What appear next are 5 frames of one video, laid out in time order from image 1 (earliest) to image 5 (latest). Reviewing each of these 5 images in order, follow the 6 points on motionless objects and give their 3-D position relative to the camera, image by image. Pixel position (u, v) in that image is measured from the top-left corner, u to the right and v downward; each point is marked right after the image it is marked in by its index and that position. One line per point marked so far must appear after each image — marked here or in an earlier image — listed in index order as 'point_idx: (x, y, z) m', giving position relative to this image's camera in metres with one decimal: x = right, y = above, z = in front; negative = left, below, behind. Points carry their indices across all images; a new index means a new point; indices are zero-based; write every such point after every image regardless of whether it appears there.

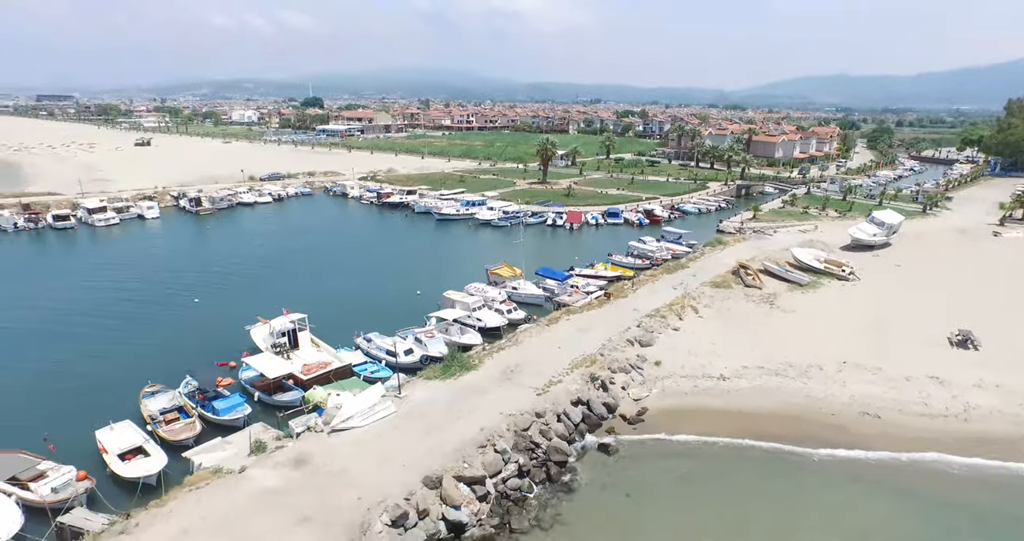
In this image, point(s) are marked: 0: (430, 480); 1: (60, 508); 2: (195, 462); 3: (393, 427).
0: (-1.8, -4.7, +14.0) m
1: (-10.7, -5.5, +14.8) m
2: (-8.2, -4.9, +16.0) m
3: (-2.9, -4.0, +16.3) m
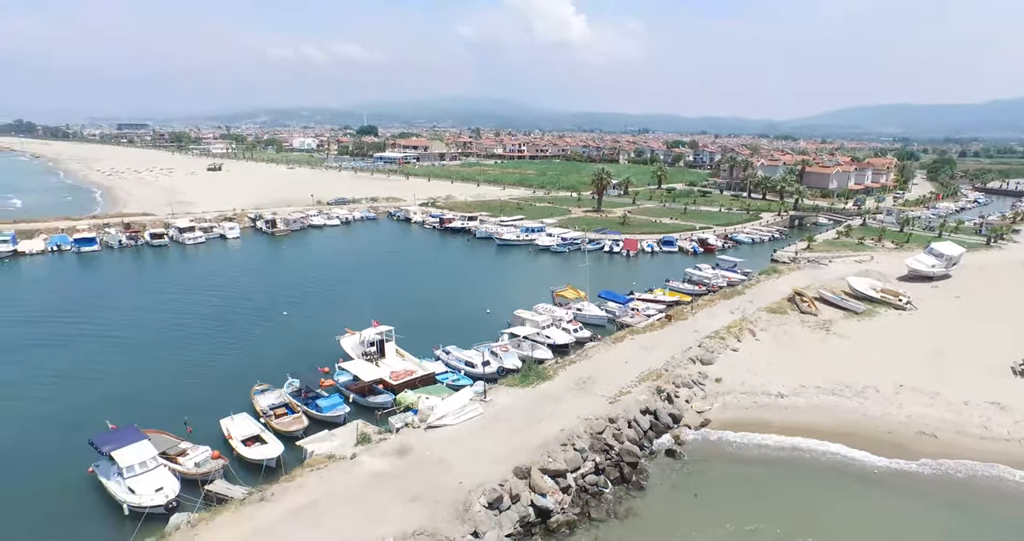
0: (+0.2, -5.1, +15.8) m
1: (-8.6, -5.8, +17.3) m
2: (-6.0, -5.2, +18.3) m
3: (-0.7, -4.4, +18.2) m
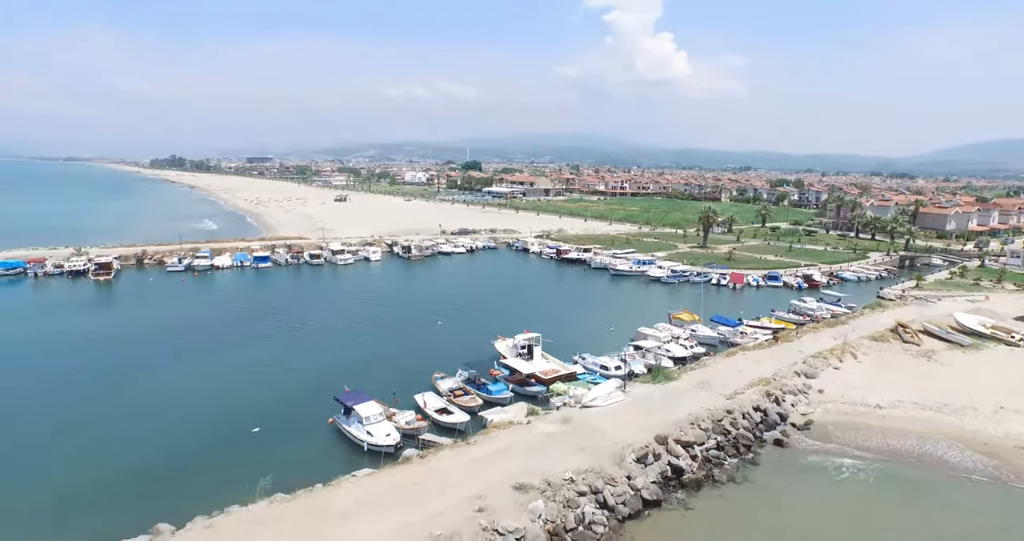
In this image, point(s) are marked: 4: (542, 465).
0: (+4.9, -5.6, +20.7) m
1: (-3.6, -6.1, +23.3) m
2: (-0.9, -5.7, +24.0) m
3: (+4.3, -5.0, +23.2) m
4: (+0.9, -6.0, +19.1) m
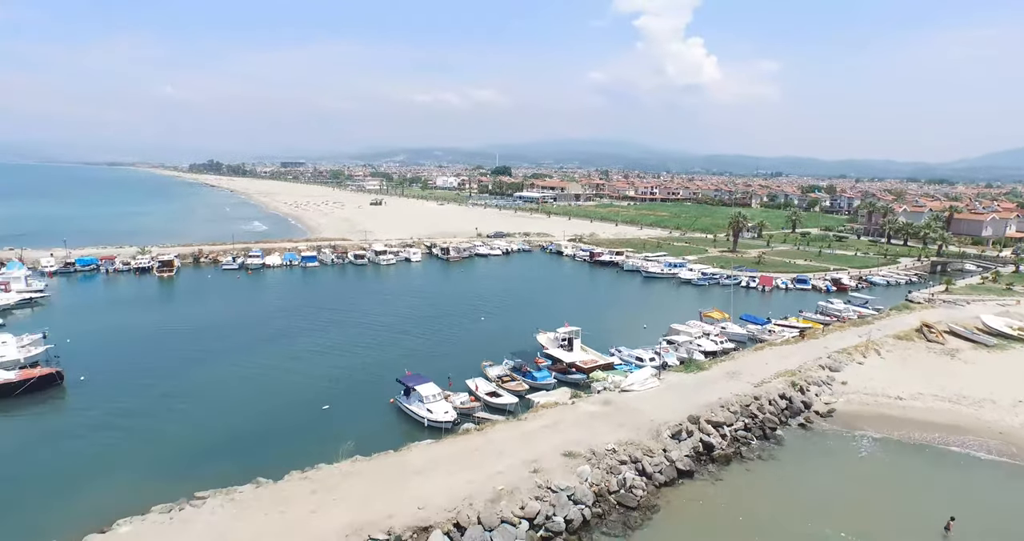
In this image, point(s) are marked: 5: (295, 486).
0: (+6.6, -5.4, +22.9) m
1: (-1.8, -5.9, +25.9) m
2: (+1.0, -5.5, +26.5) m
3: (+6.2, -4.9, +25.5) m
4: (+2.6, -5.8, +21.6) m
5: (-6.6, -6.5, +18.9) m
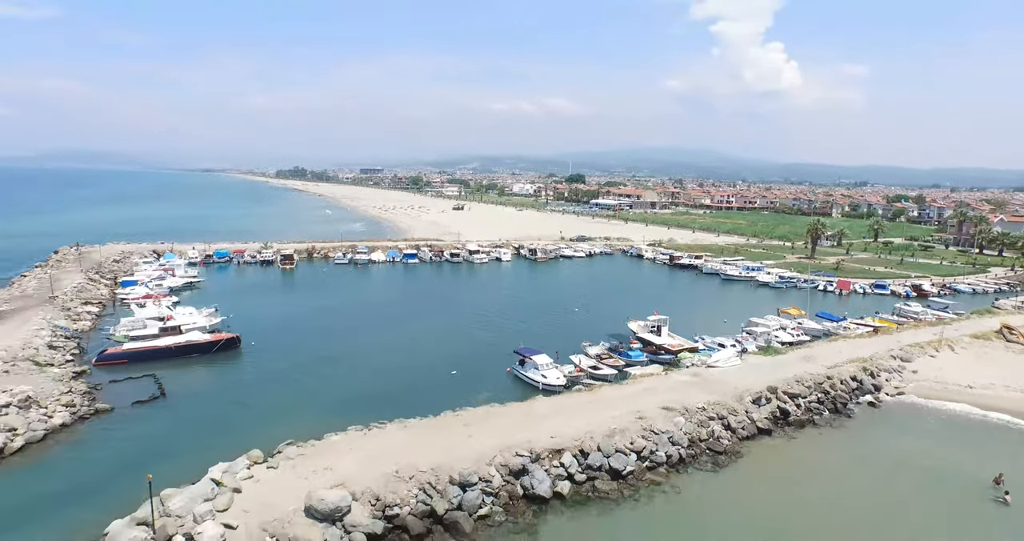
0: (+11.2, -5.1, +26.8) m
1: (+3.2, -5.4, +30.7) m
2: (+6.0, -5.1, +31.0) m
3: (+11.0, -4.6, +29.4) m
4: (+7.0, -5.4, +25.9) m
5: (-2.4, -5.8, +24.2) m
